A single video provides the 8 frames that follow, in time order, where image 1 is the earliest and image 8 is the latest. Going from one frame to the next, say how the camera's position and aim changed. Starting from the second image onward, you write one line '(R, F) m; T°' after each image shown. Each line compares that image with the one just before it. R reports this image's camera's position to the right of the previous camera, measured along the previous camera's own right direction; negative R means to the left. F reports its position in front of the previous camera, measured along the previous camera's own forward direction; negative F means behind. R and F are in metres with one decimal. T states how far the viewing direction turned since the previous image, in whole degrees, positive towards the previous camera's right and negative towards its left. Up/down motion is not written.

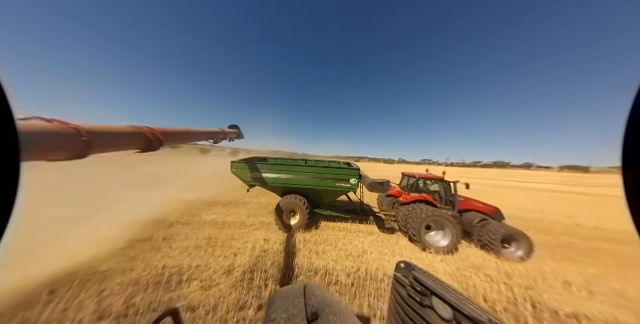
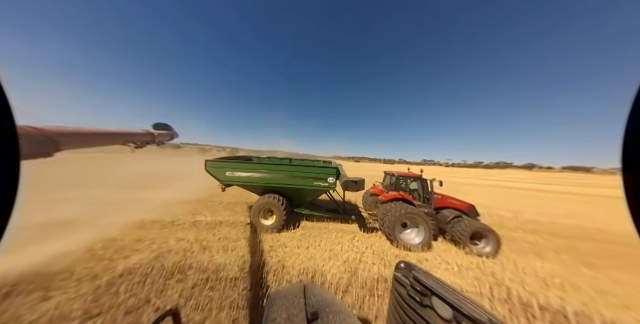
(+0.8, -0.1) m; 0°
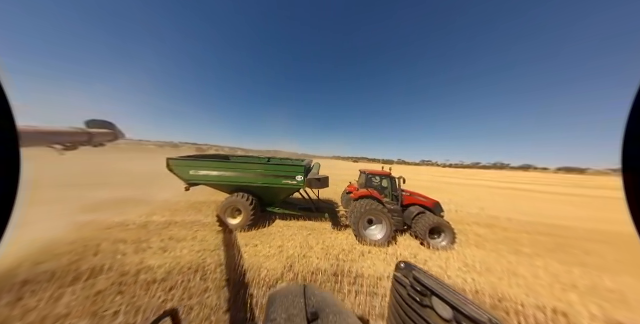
(+1.0, -0.1) m; +2°
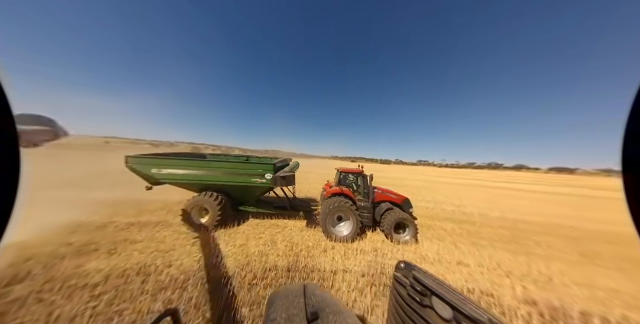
(+0.9, -0.1) m; +2°
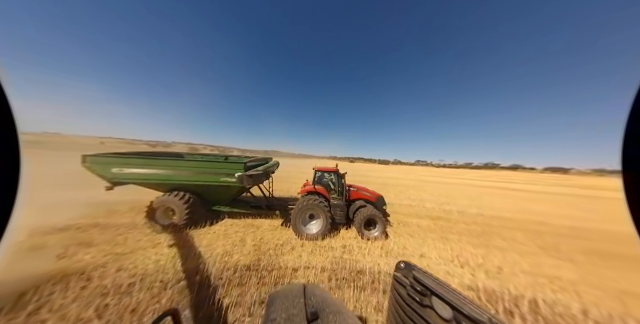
(+0.9, -0.1) m; +1°
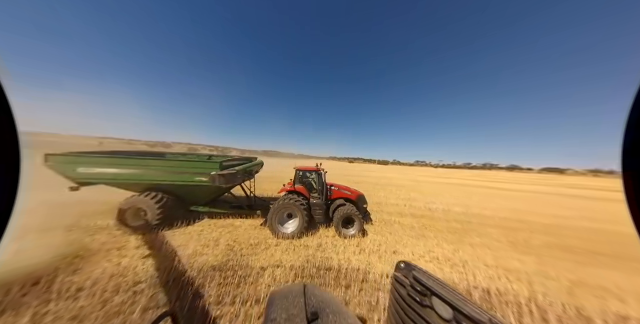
(+0.7, 0.0) m; +1°
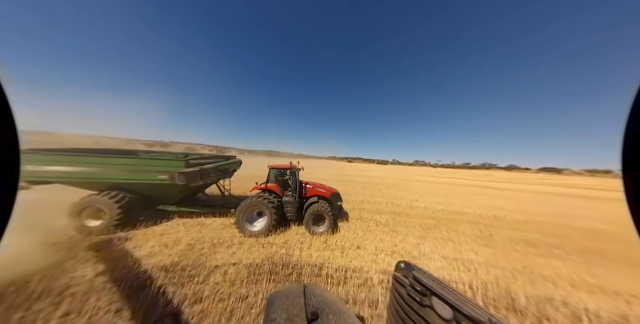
(+1.0, 0.0) m; +1°
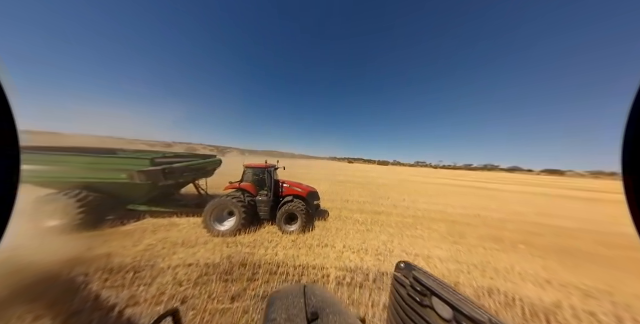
(+1.0, 0.0) m; +1°
